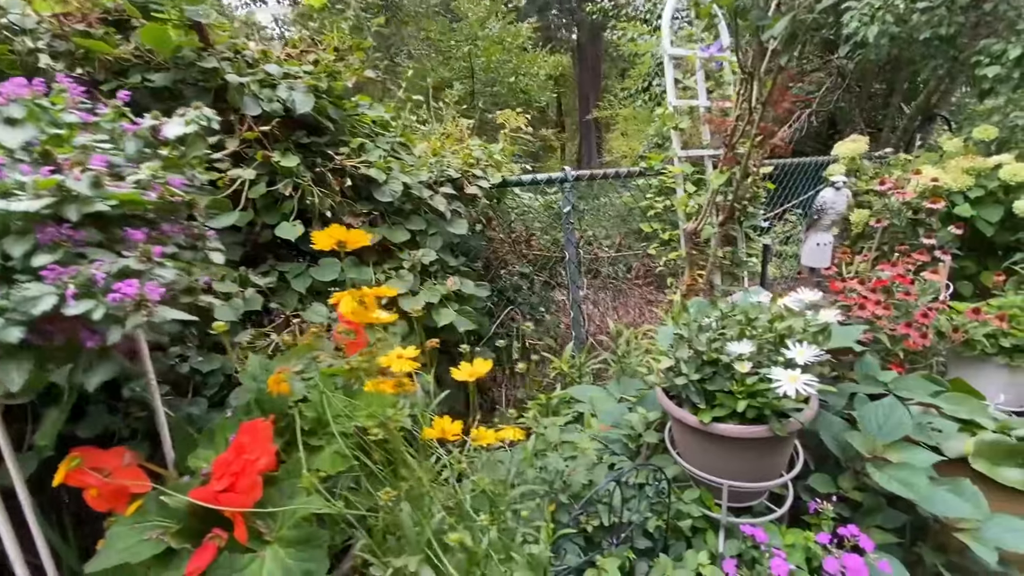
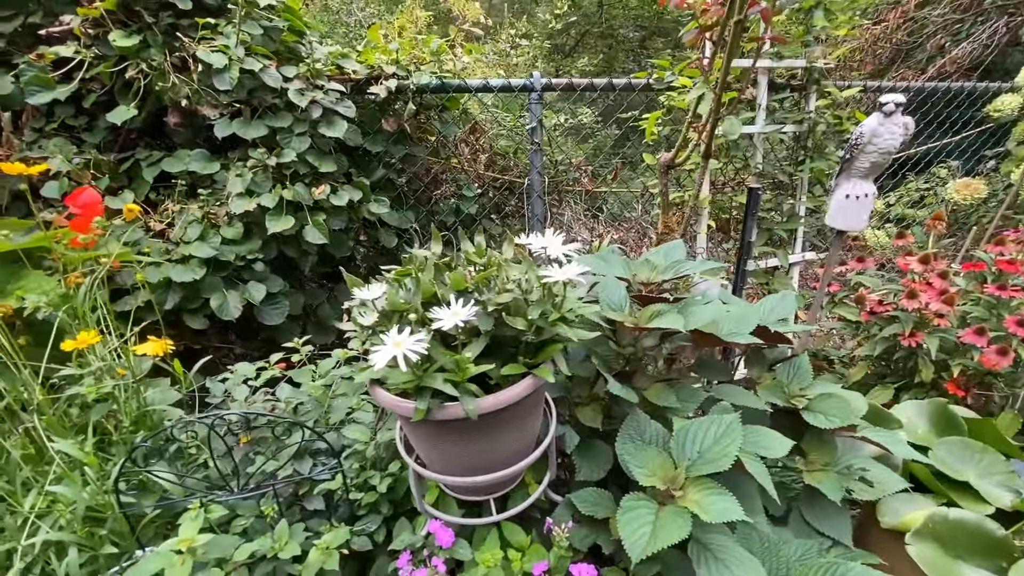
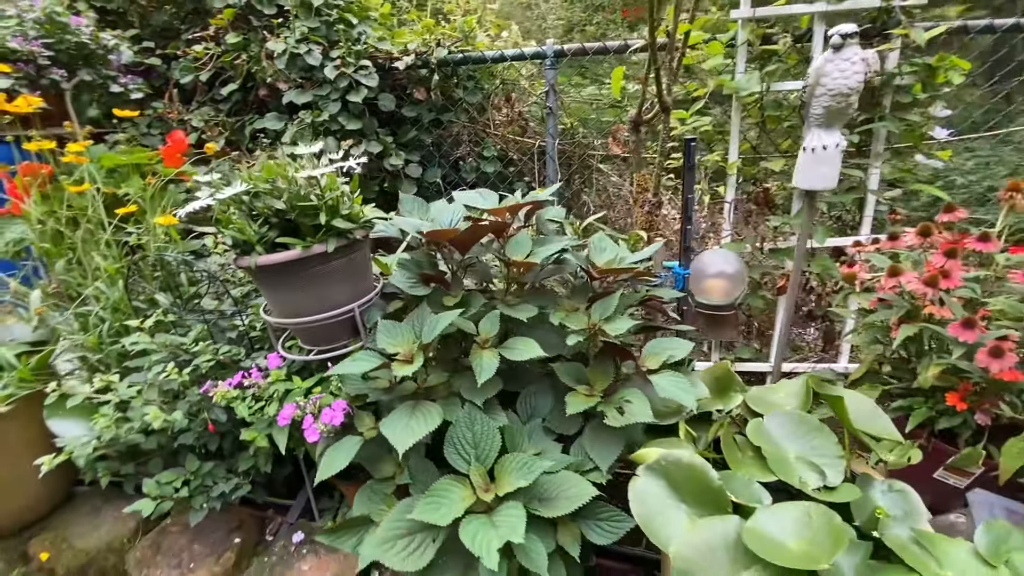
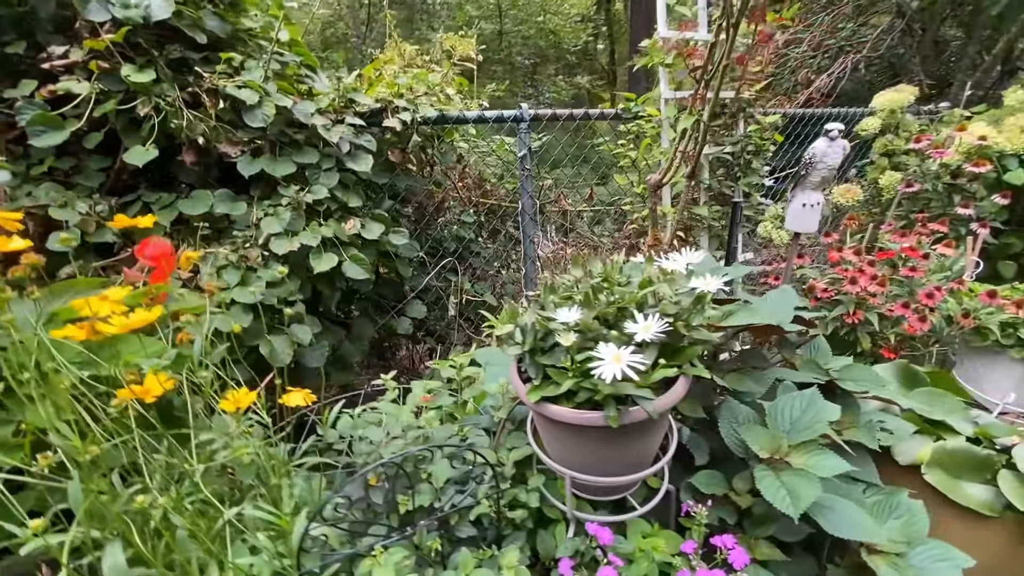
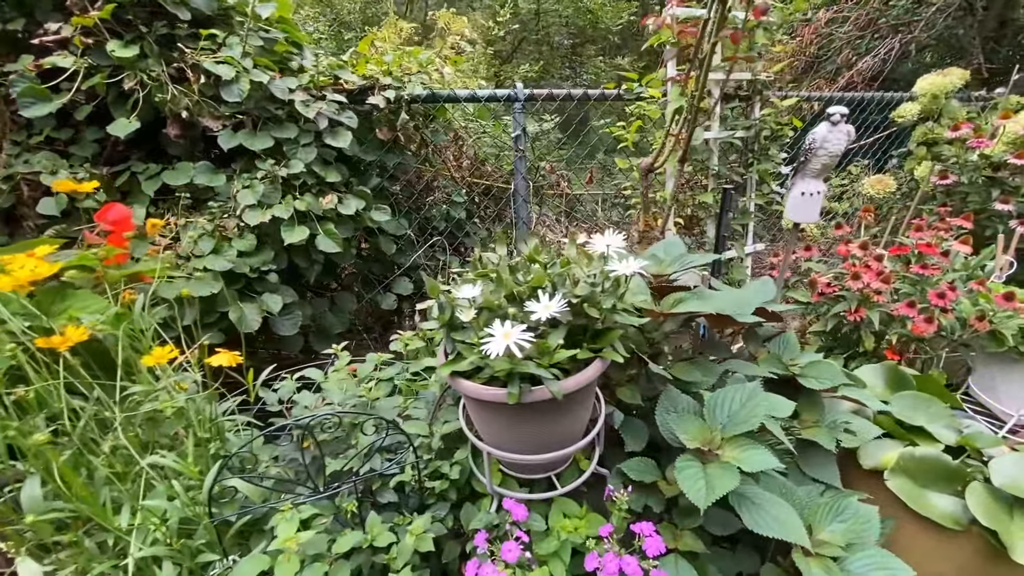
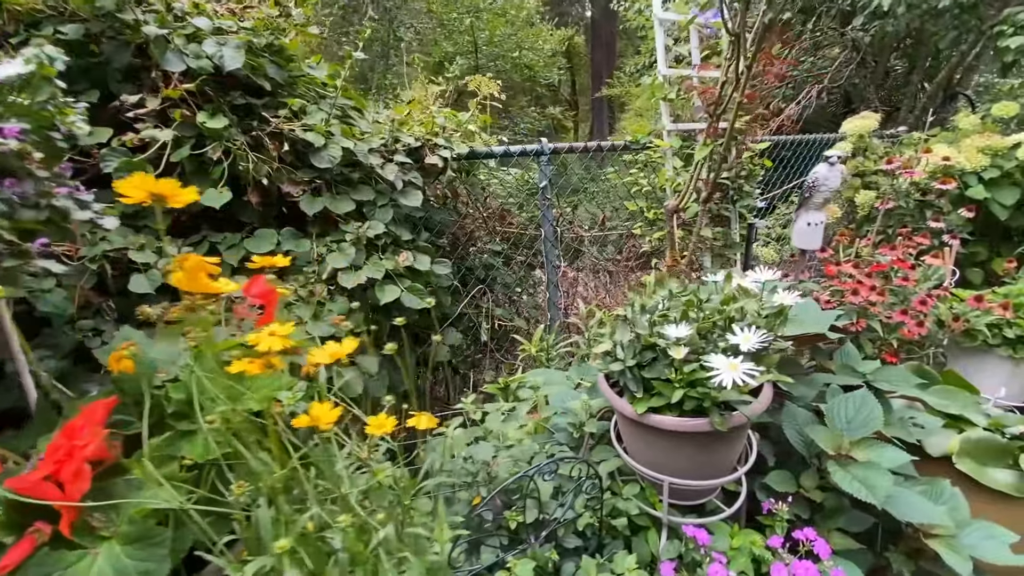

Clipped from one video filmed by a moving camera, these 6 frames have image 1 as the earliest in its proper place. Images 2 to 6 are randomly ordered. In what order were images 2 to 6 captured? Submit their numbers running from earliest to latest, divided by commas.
6, 4, 5, 2, 3
